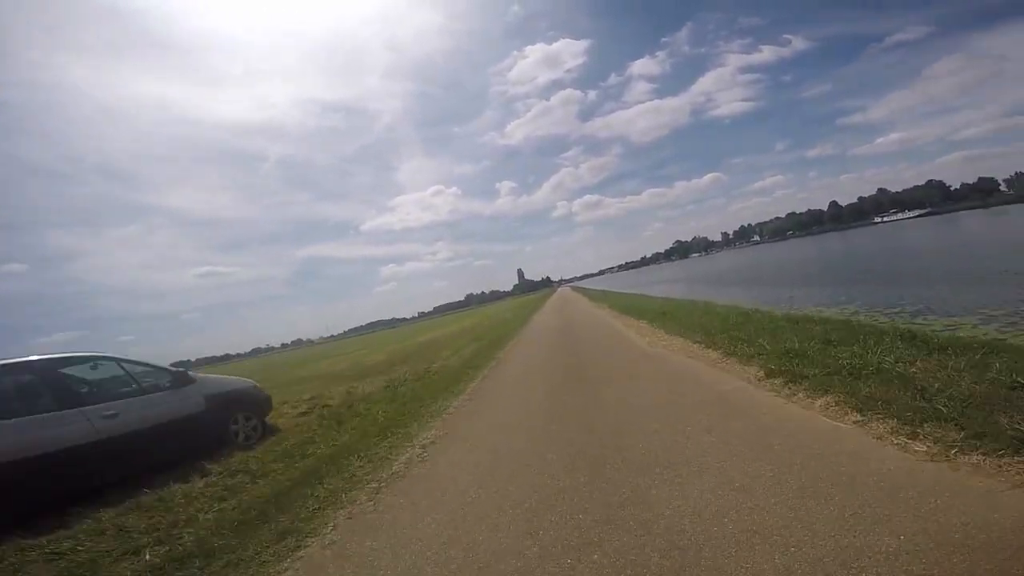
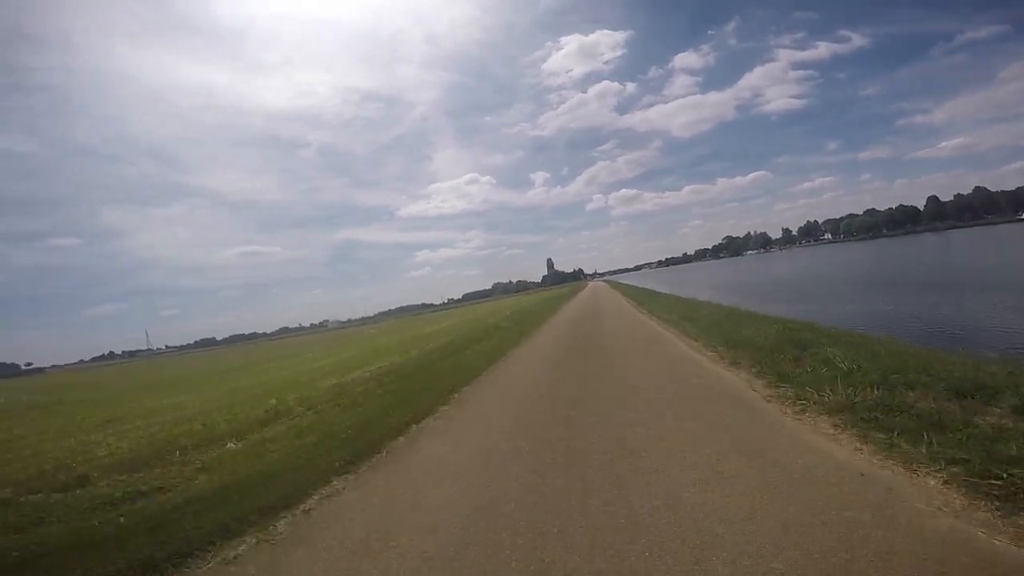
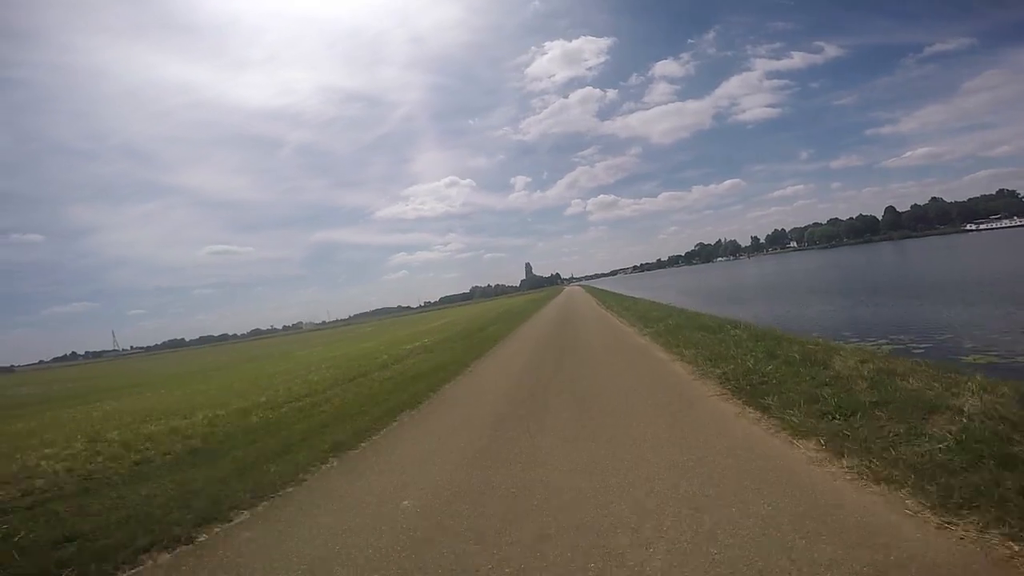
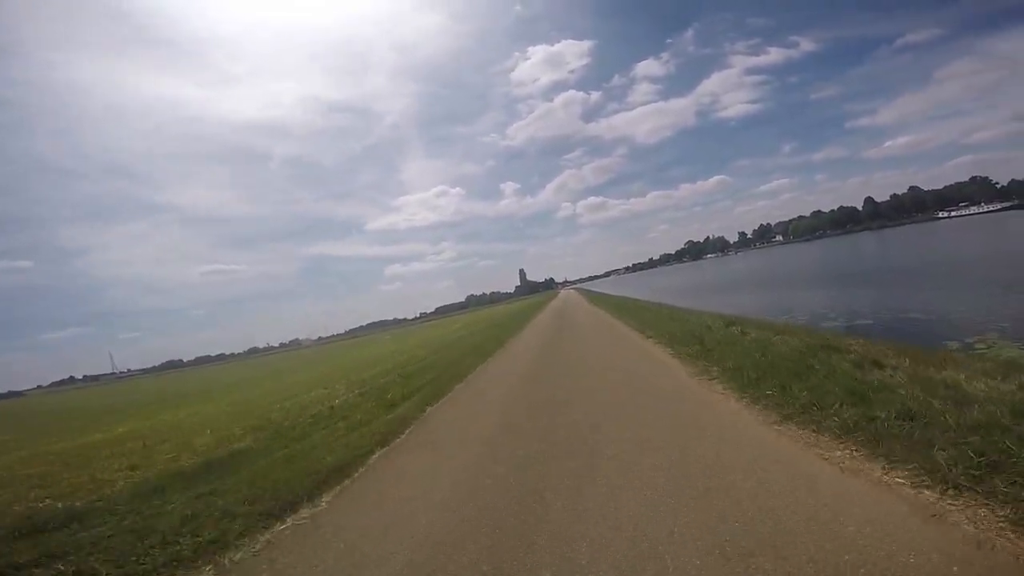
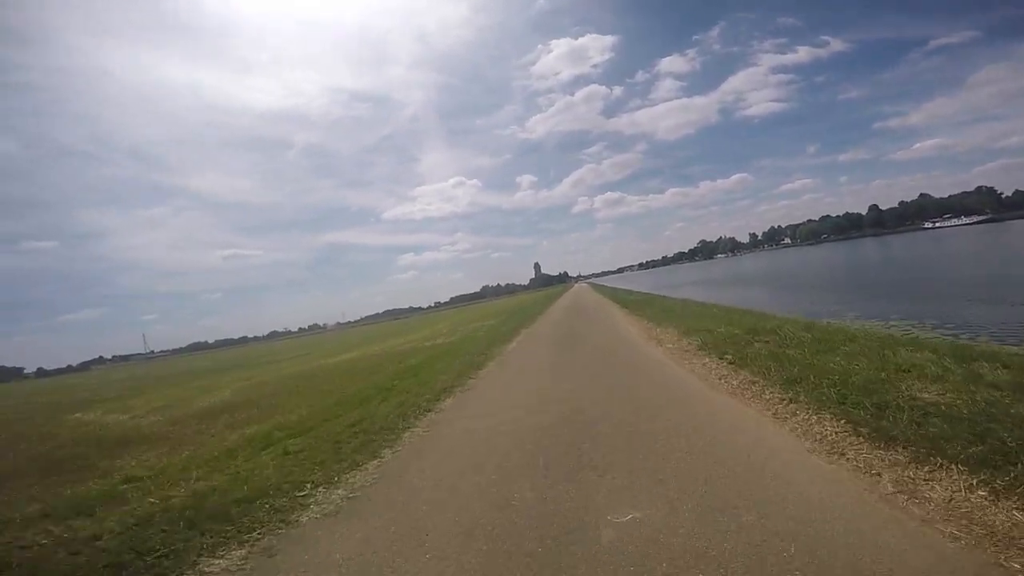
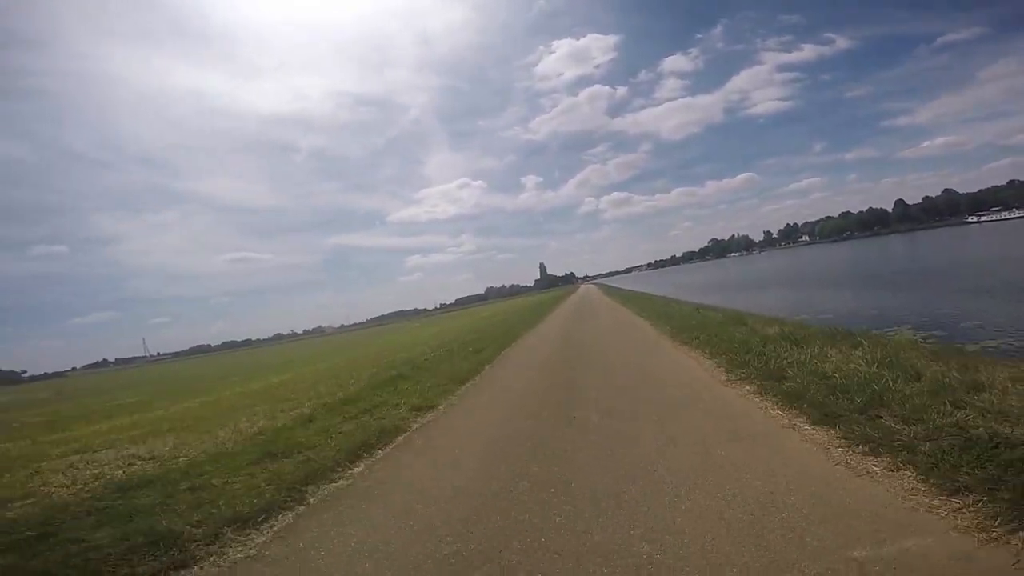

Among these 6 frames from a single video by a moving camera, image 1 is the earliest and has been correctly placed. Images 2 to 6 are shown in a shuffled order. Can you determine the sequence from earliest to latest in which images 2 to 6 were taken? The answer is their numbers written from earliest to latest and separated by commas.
5, 6, 4, 3, 2
